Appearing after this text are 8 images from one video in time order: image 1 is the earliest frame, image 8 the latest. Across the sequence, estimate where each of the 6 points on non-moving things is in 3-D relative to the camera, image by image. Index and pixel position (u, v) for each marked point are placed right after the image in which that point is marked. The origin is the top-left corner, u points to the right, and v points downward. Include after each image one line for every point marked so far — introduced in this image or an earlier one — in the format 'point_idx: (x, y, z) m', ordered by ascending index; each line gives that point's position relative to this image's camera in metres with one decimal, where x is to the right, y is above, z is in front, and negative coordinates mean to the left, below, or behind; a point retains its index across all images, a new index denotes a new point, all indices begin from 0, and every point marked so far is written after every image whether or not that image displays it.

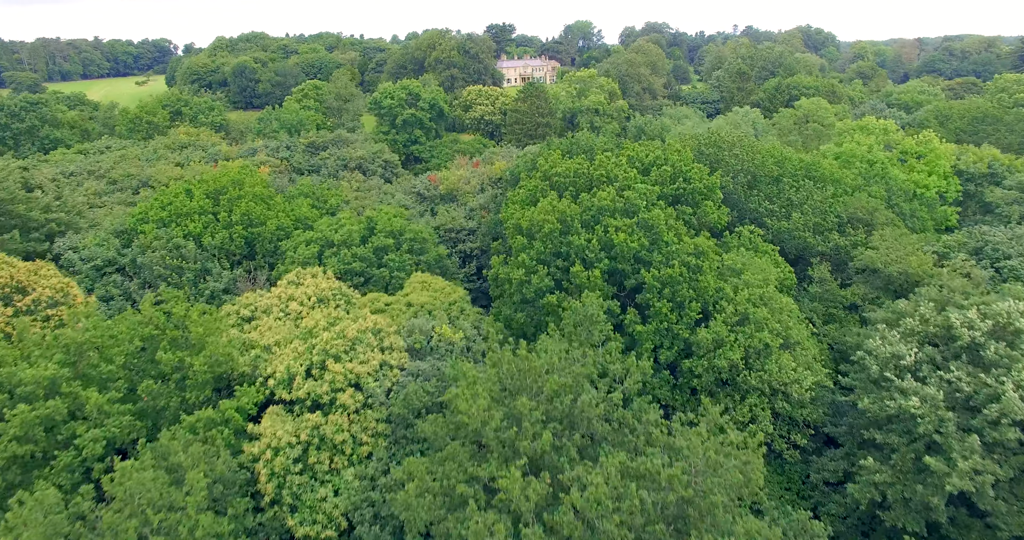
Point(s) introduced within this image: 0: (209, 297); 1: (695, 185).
0: (-10.6, -0.9, +18.4) m
1: (+6.8, +3.1, +19.3) m
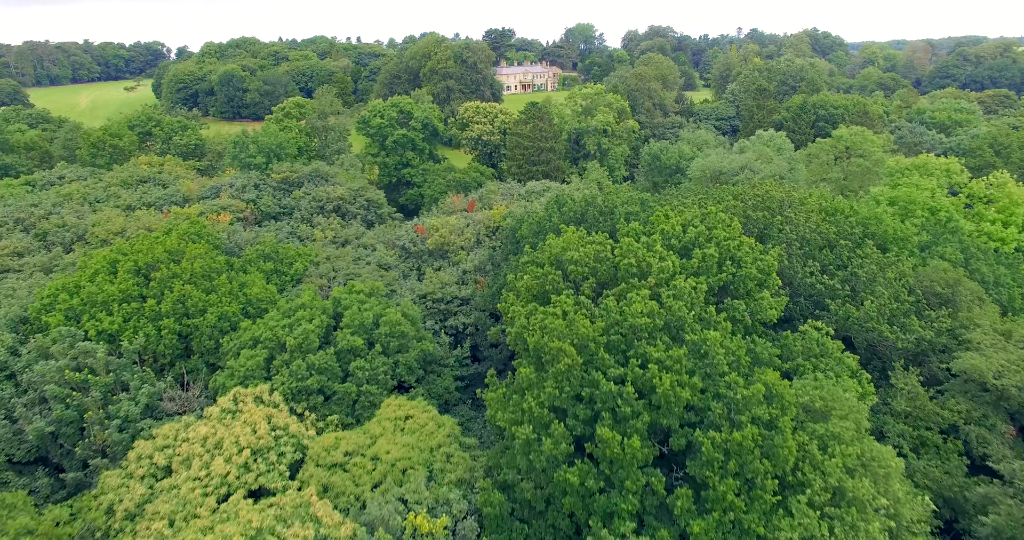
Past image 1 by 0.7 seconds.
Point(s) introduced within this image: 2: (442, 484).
0: (-10.6, -4.1, +14.1) m
1: (+6.8, -0.1, +15.0) m
2: (-1.6, -4.8, +11.9) m
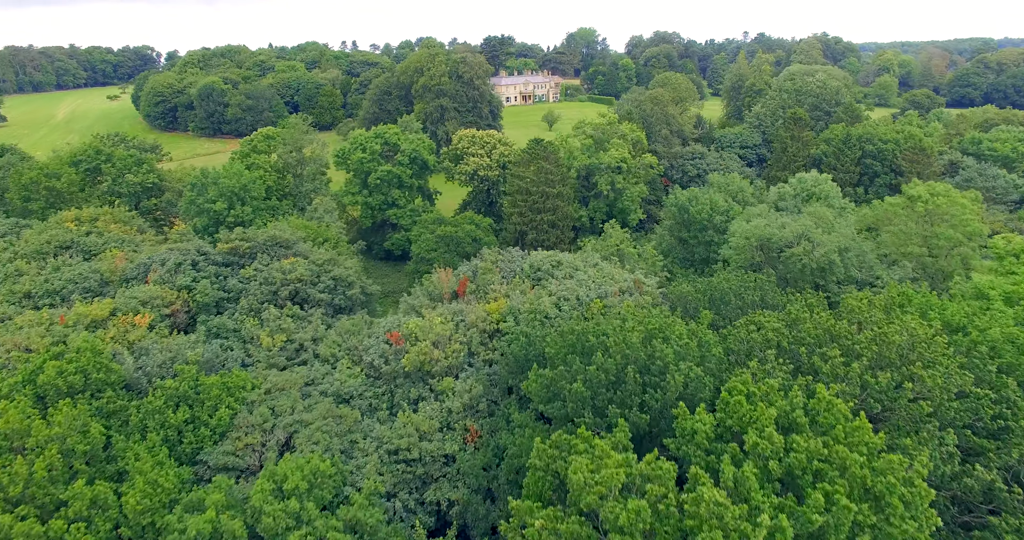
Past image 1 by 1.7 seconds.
0: (-10.5, -8.7, +8.2) m
1: (+6.9, -4.6, +9.2) m
2: (-1.5, -9.3, +6.0) m
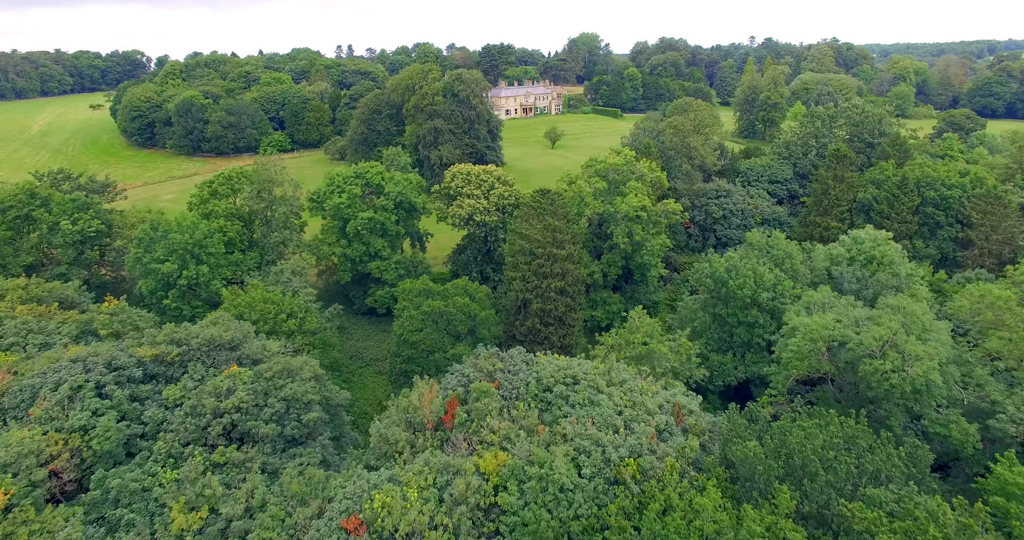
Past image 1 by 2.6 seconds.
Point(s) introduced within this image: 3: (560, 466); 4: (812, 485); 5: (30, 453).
0: (-10.4, -13.0, +2.7) m
1: (+7.0, -9.0, +3.6) m
2: (-1.4, -13.7, +0.5) m
3: (+1.4, -5.6, +15.2) m
4: (+8.1, -5.8, +14.1) m
5: (-14.3, -5.5, +15.8) m
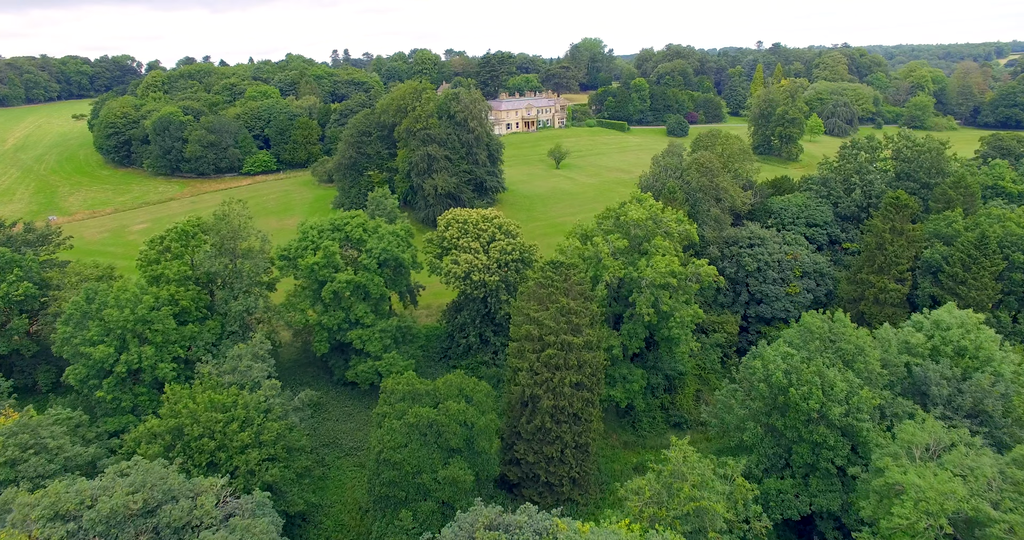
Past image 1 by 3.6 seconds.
0: (-10.1, -17.2, -2.6) m
1: (+7.3, -13.2, -1.7) m
2: (-1.1, -17.9, -4.8) m
3: (+1.6, -9.8, +9.9) m
4: (+8.4, -10.0, +8.8) m
5: (-14.1, -9.7, +10.5) m
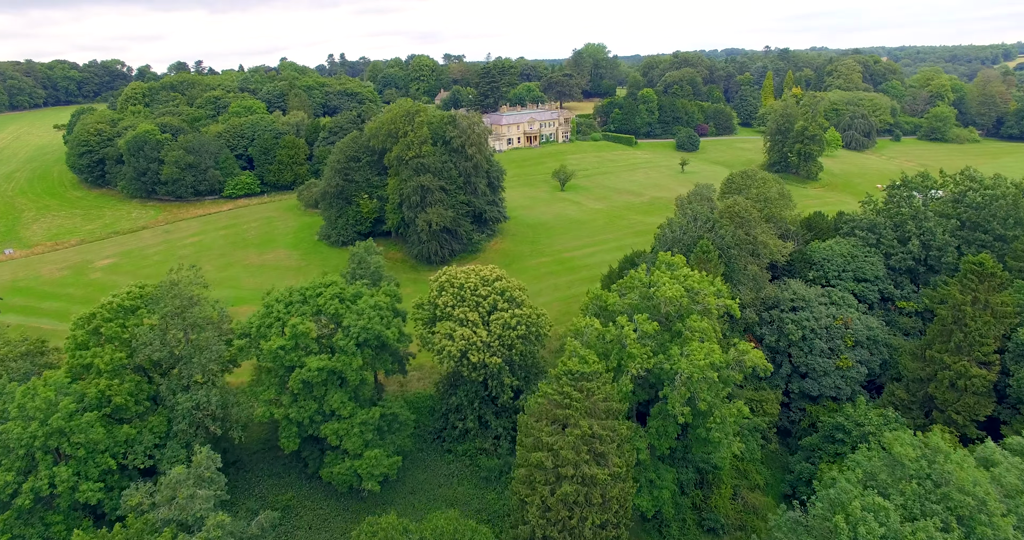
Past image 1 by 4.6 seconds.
0: (-9.8, -21.4, -7.8) m
1: (+7.6, -17.3, -6.8) m
2: (-0.8, -22.0, -10.0) m
3: (+1.9, -13.9, +4.7) m
4: (+8.6, -14.1, +3.6) m
5: (-13.8, -13.8, +5.3) m
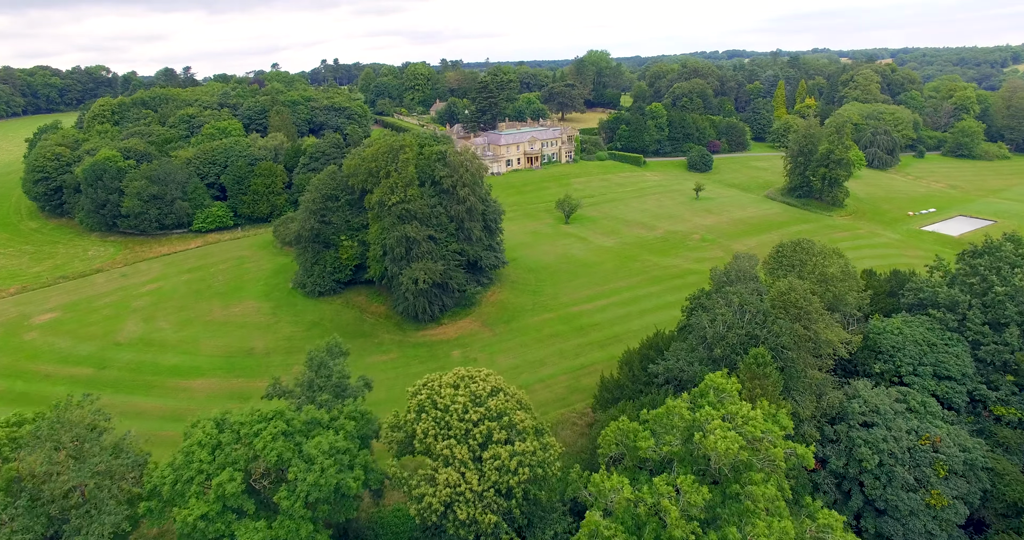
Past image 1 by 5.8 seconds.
0: (-9.8, -26.5, -14.2) m
1: (+7.6, -22.5, -13.3) m
2: (-0.8, -27.2, -16.5) m
3: (+1.9, -19.0, -1.8) m
4: (+8.7, -19.2, -2.8) m
5: (-13.8, -18.9, -1.2) m
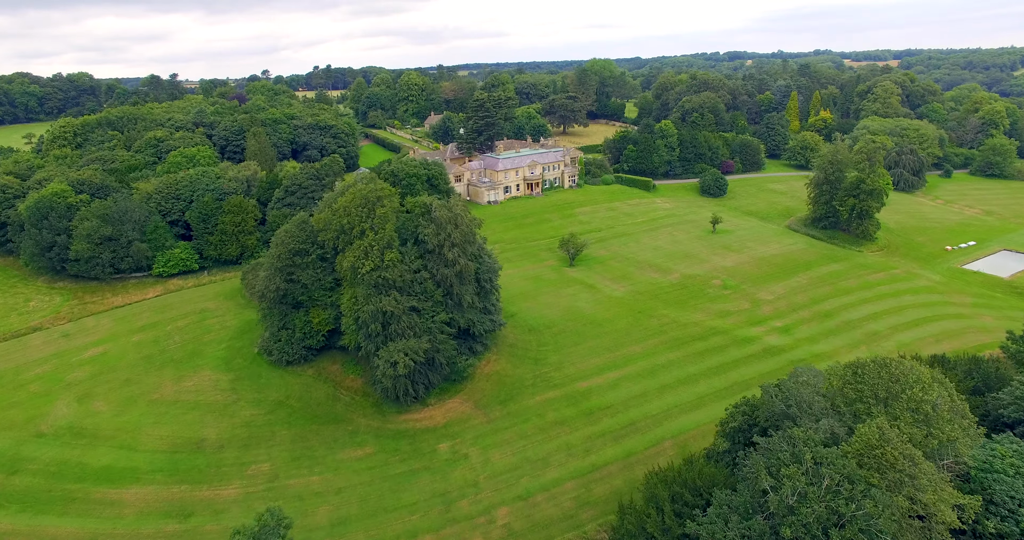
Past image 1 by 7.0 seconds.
0: (-9.9, -31.9, -20.8) m
1: (+7.5, -27.8, -19.9) m
2: (-0.9, -32.6, -23.0) m
3: (+1.8, -24.4, -8.4) m
4: (+8.6, -24.6, -9.4) m
5: (-13.9, -24.3, -7.9) m
